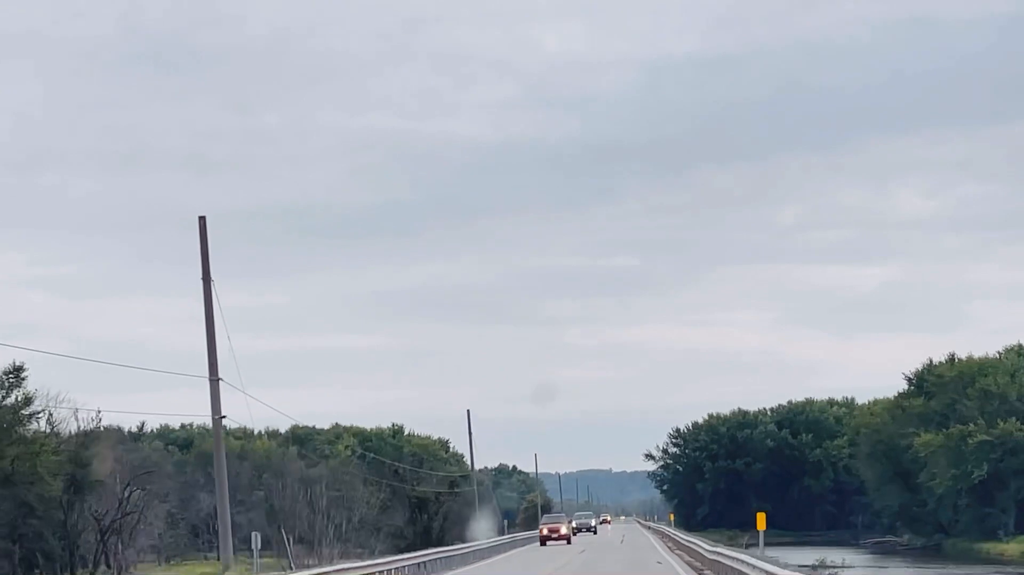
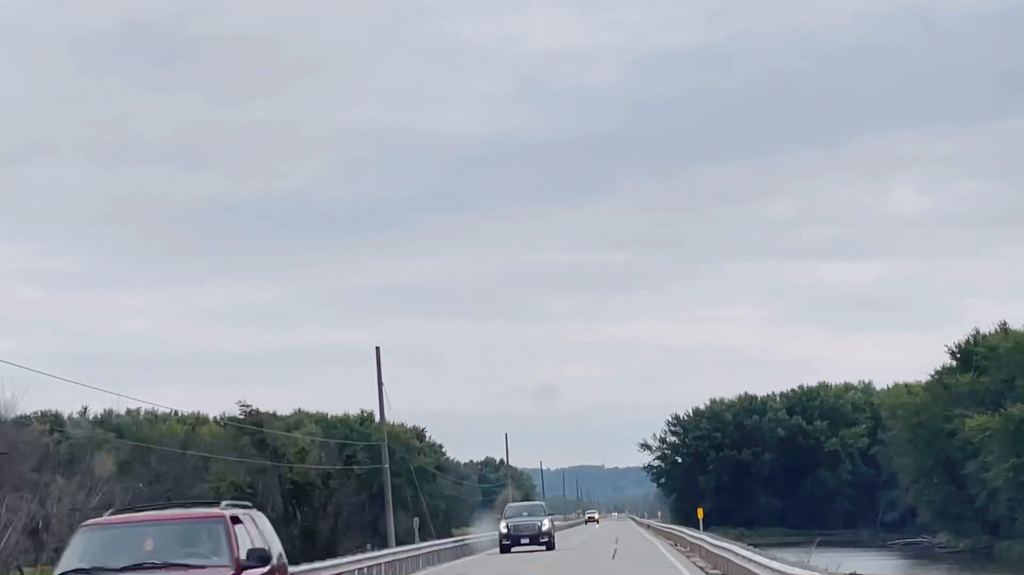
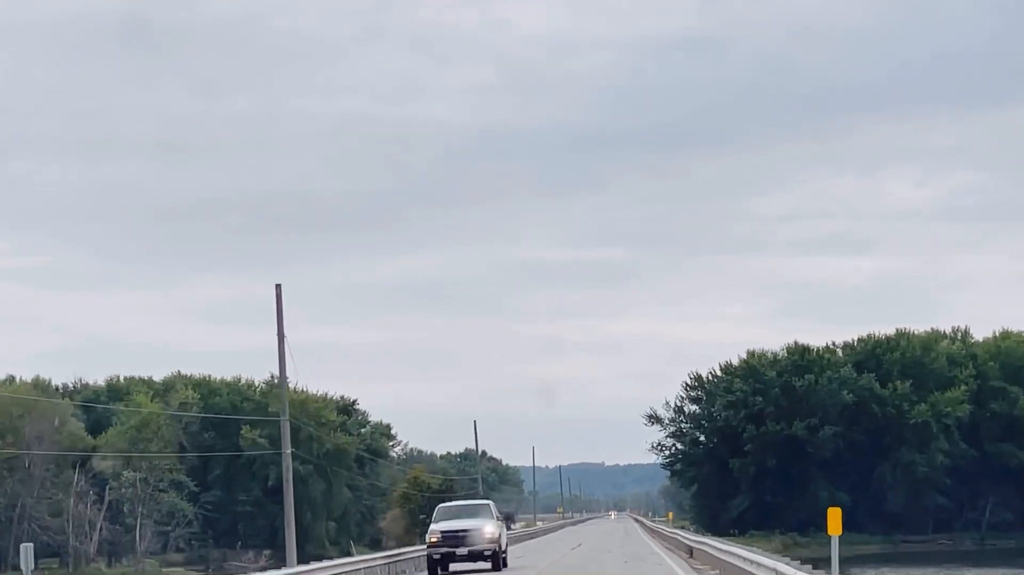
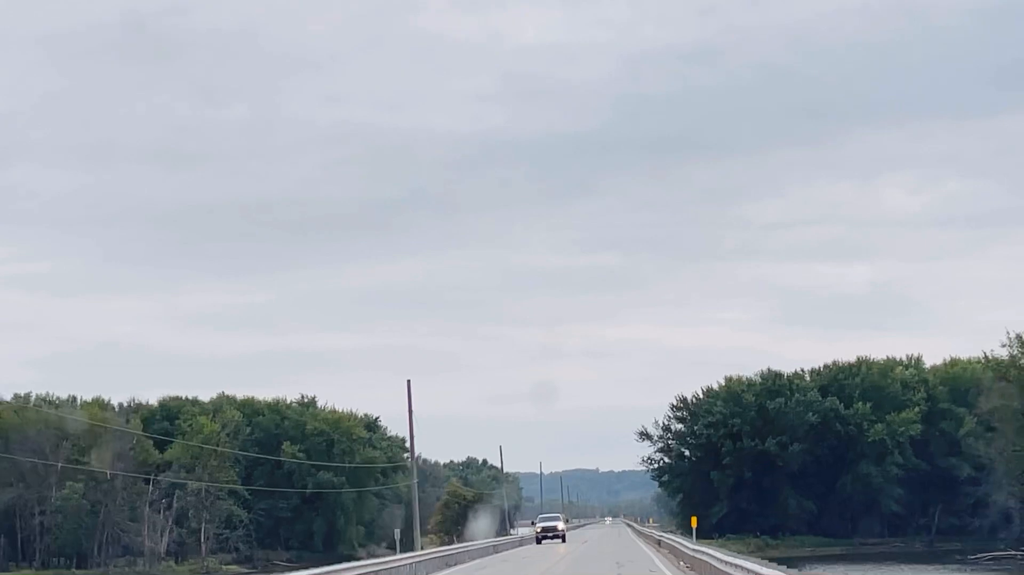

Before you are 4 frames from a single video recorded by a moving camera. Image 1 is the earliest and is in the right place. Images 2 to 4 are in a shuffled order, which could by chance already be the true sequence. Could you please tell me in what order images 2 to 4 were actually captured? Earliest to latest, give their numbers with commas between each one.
2, 4, 3
